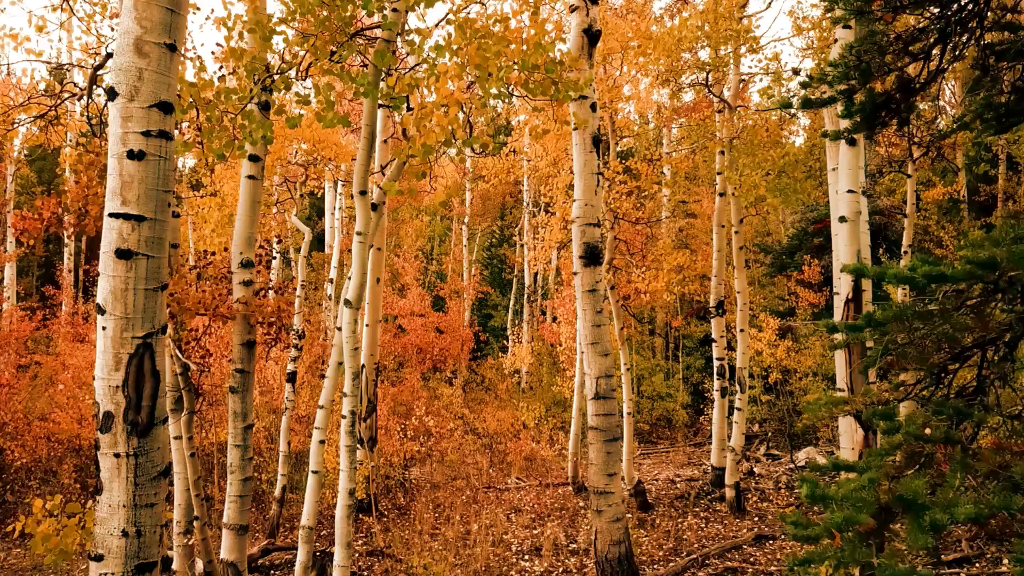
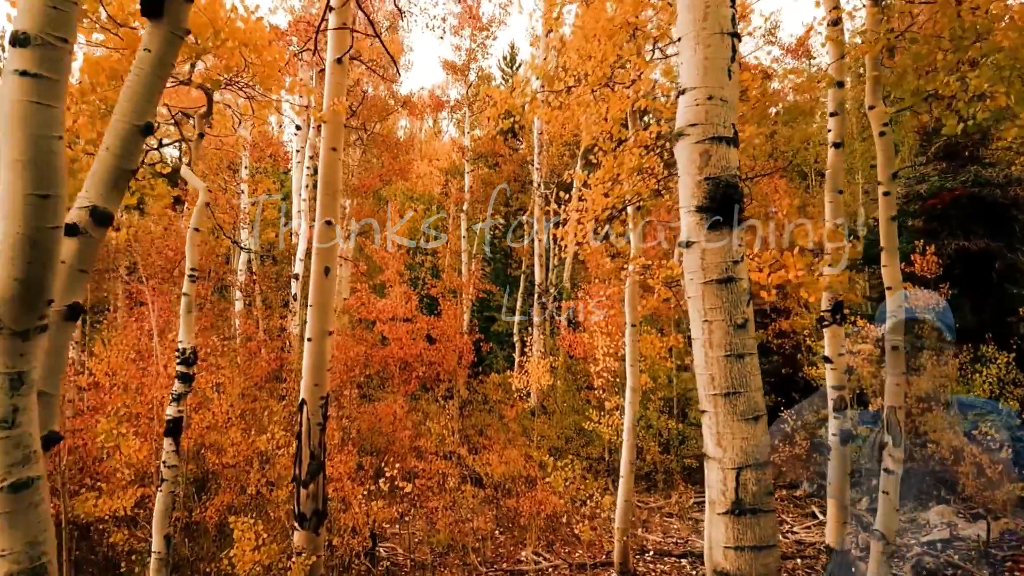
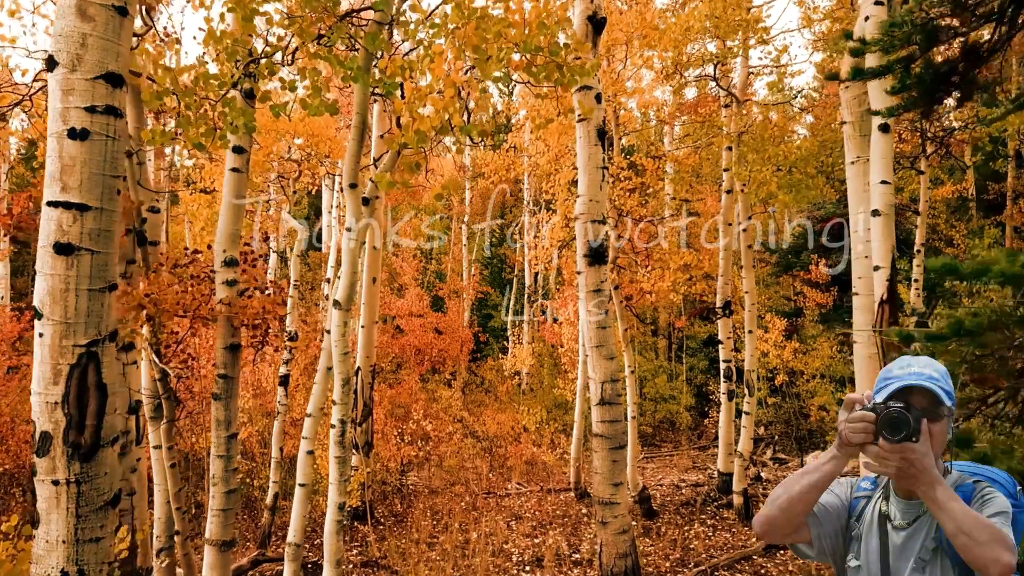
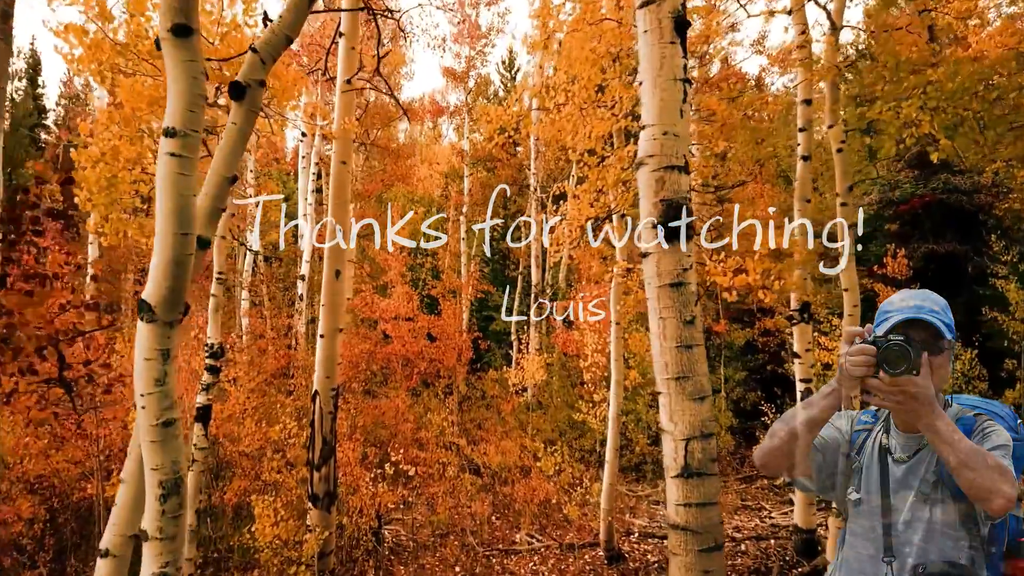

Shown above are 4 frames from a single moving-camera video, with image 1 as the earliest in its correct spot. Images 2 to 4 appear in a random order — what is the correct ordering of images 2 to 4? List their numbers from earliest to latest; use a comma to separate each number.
3, 4, 2
